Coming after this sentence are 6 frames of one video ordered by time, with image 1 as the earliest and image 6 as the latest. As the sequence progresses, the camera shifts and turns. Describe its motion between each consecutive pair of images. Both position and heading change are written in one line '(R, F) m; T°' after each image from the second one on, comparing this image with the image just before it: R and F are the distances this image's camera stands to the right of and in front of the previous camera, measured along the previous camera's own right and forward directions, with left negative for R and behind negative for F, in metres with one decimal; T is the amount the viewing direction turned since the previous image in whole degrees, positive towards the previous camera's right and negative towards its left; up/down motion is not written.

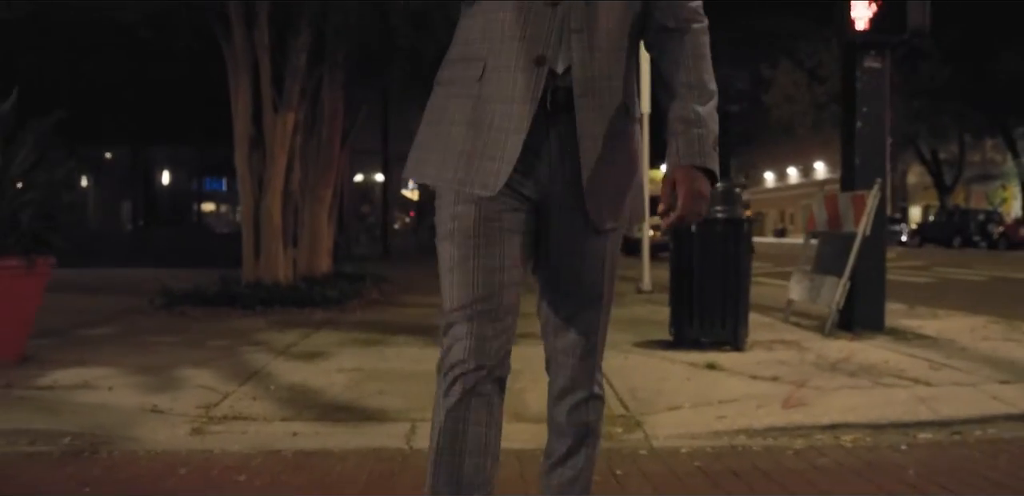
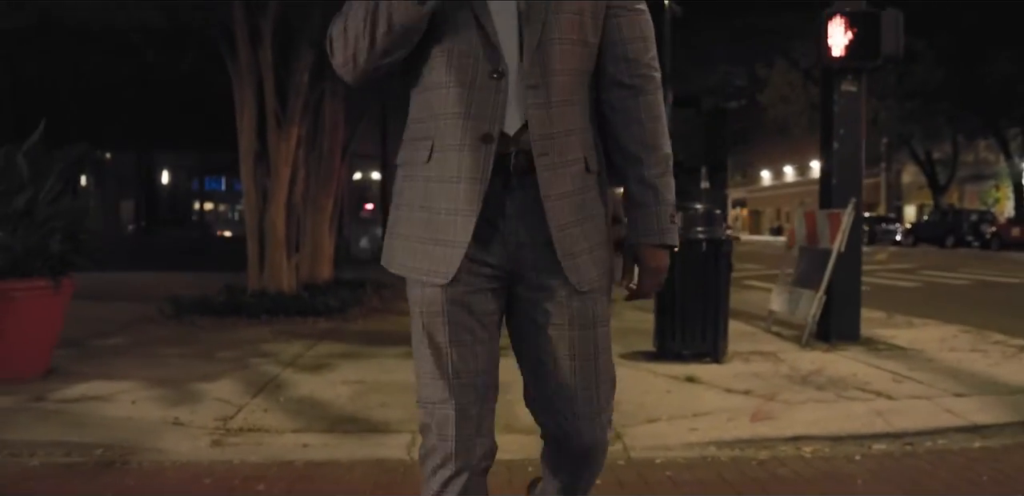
(0.0, -0.4) m; 0°
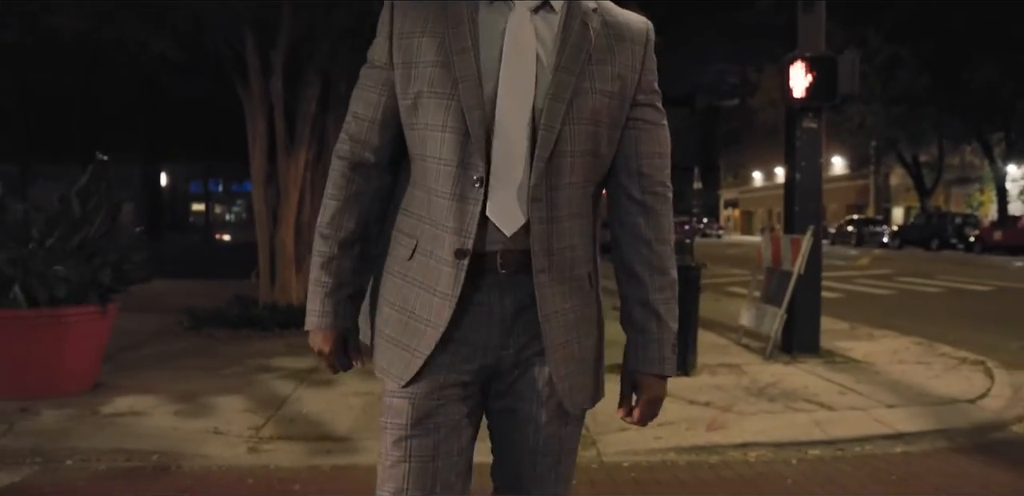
(0.0, -0.9) m; 0°
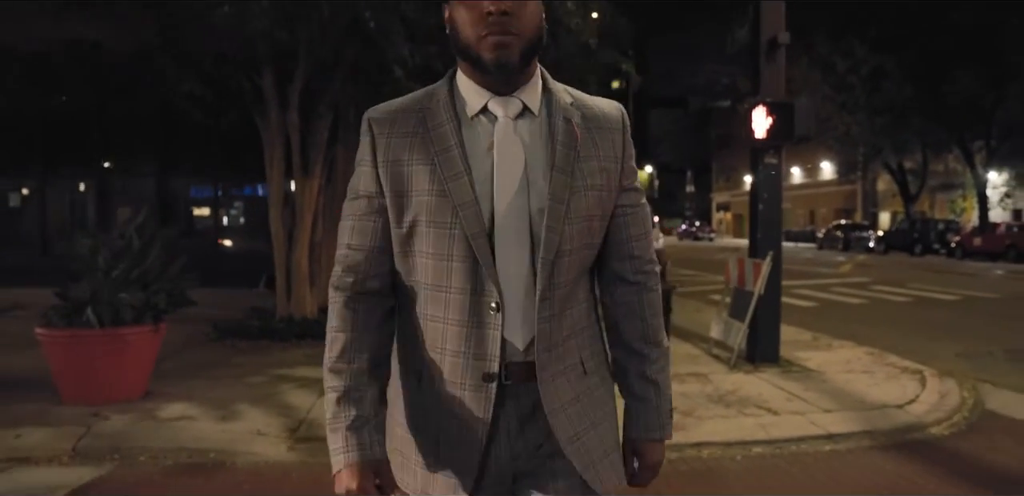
(0.0, -1.2) m; 0°
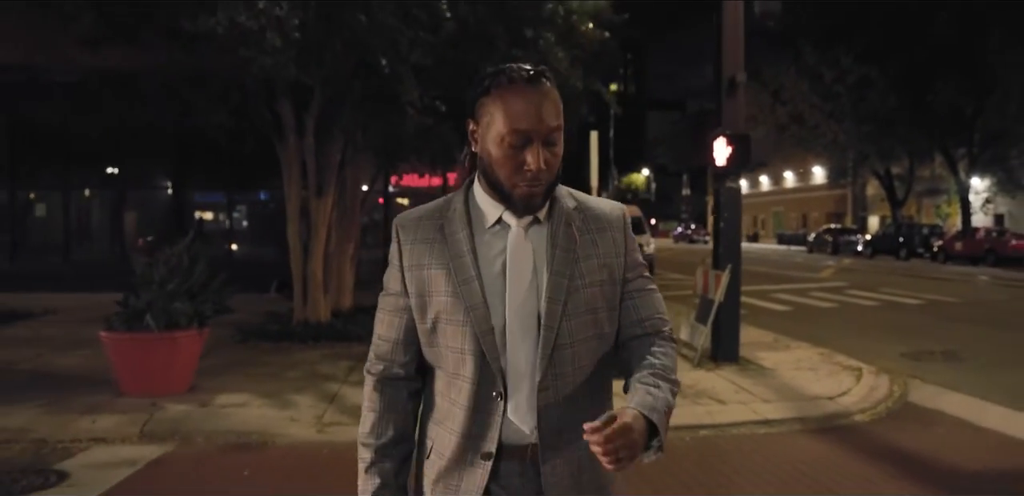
(+0.1, -1.5) m; 0°
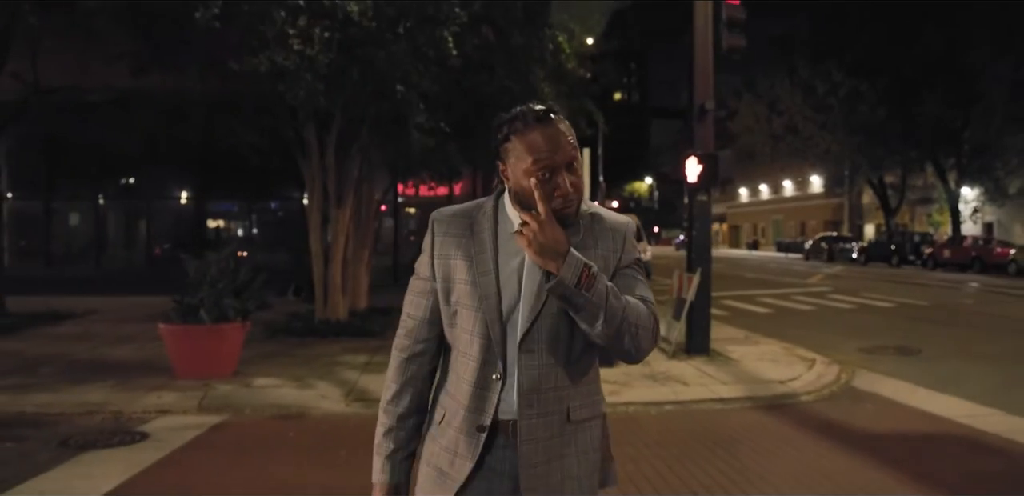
(+0.1, -1.7) m; 0°
